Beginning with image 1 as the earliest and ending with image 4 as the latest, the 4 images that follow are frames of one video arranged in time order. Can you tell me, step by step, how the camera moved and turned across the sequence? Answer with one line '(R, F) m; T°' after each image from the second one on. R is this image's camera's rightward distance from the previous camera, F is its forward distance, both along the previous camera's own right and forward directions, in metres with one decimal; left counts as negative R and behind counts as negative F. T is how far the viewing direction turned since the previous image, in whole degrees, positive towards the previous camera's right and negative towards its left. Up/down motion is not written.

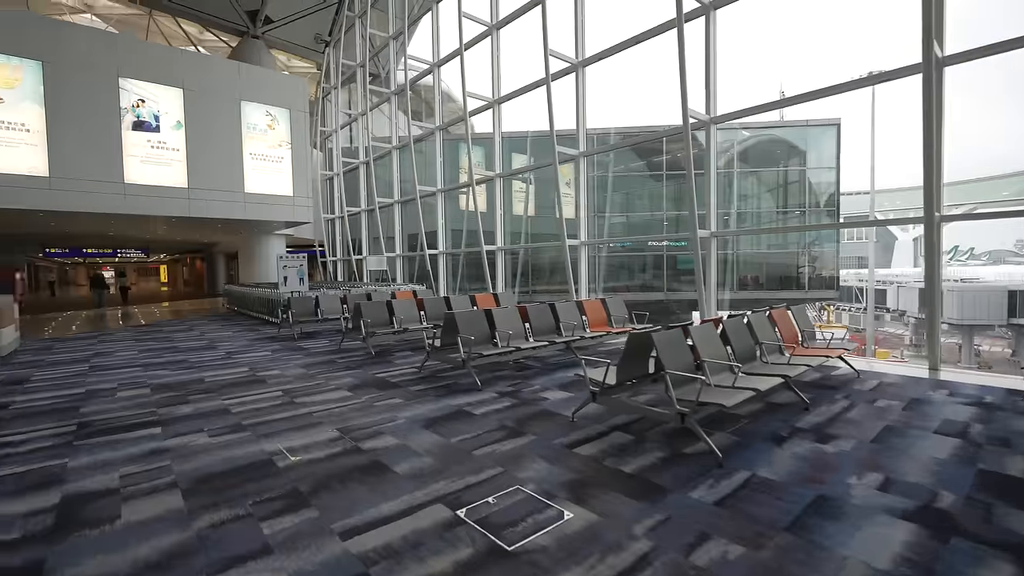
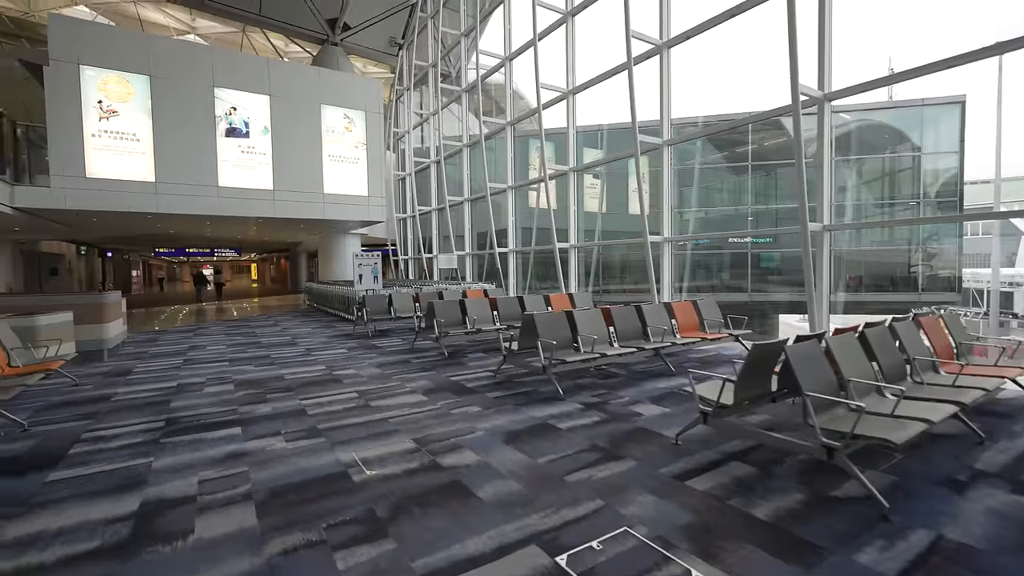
(-0.2, +0.4) m; -8°
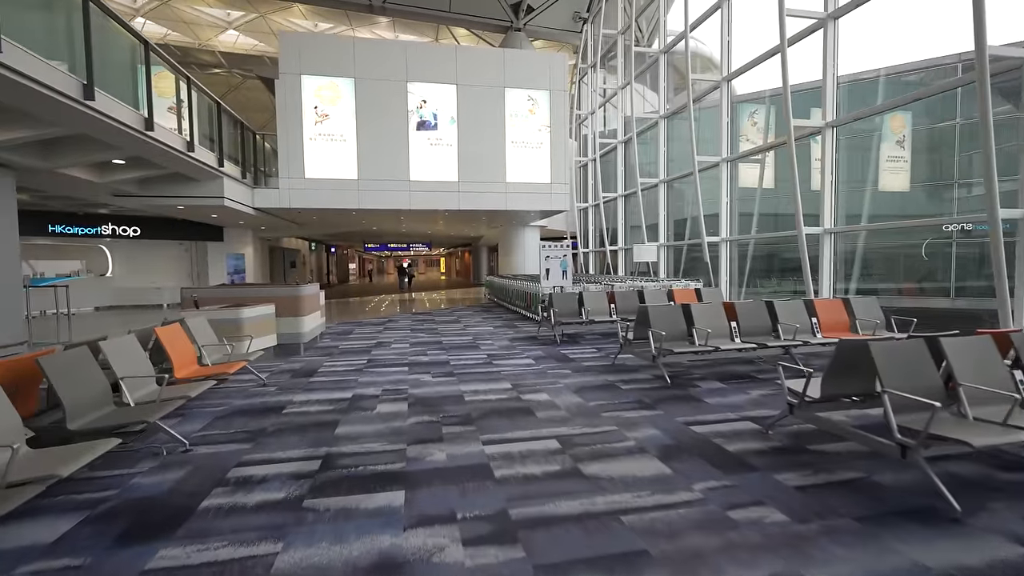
(-0.8, +1.7) m; -21°
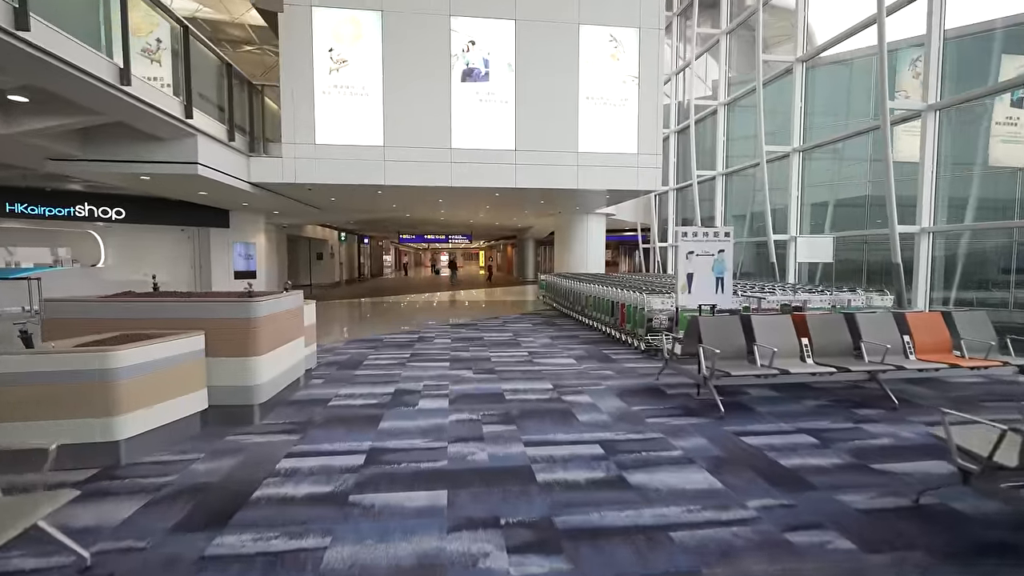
(-0.8, +3.3) m; -4°
